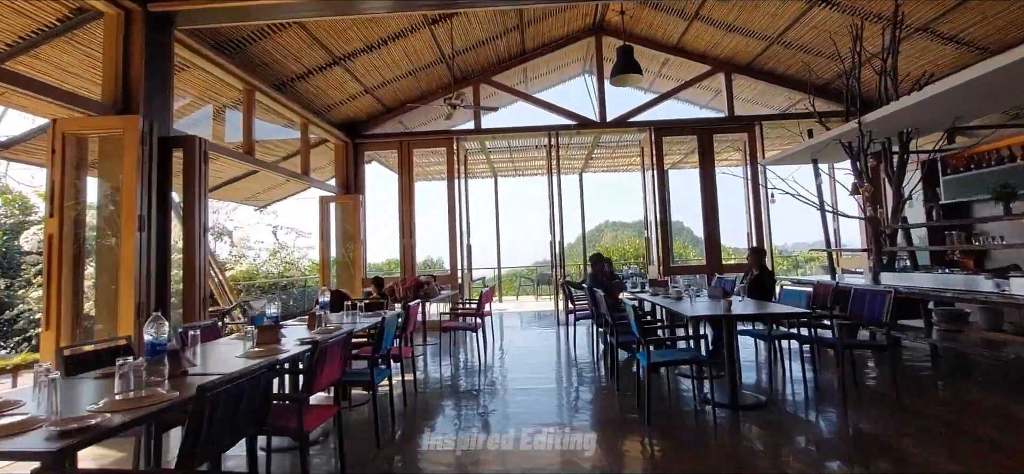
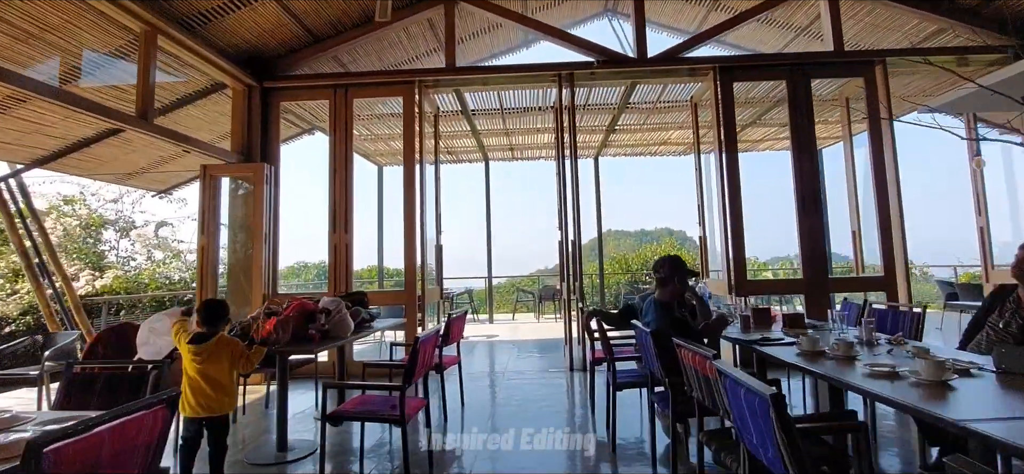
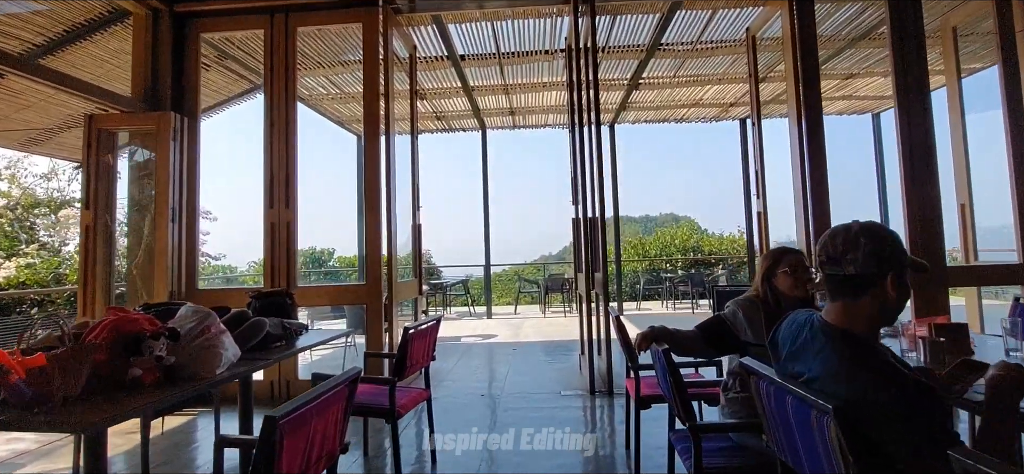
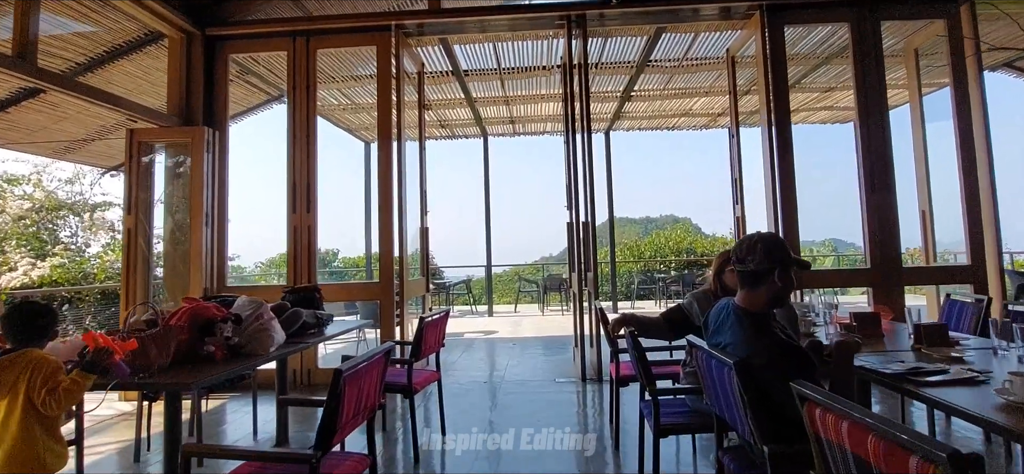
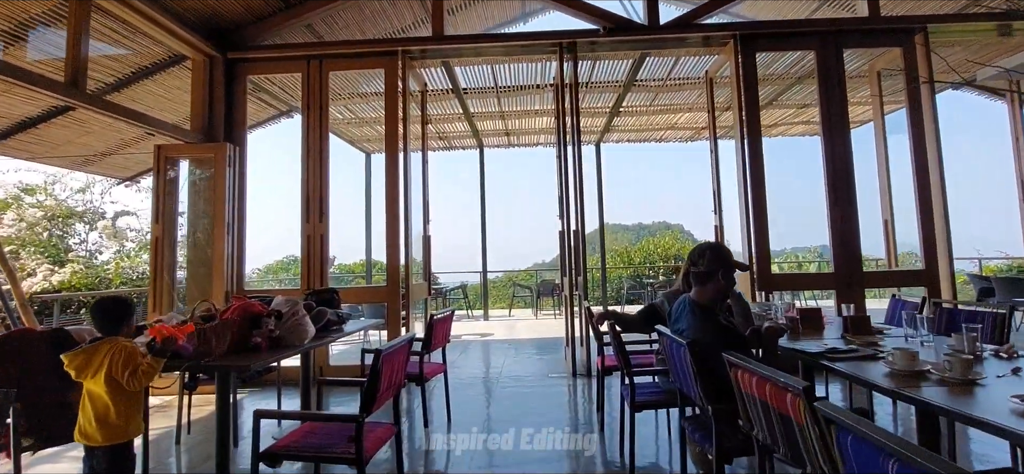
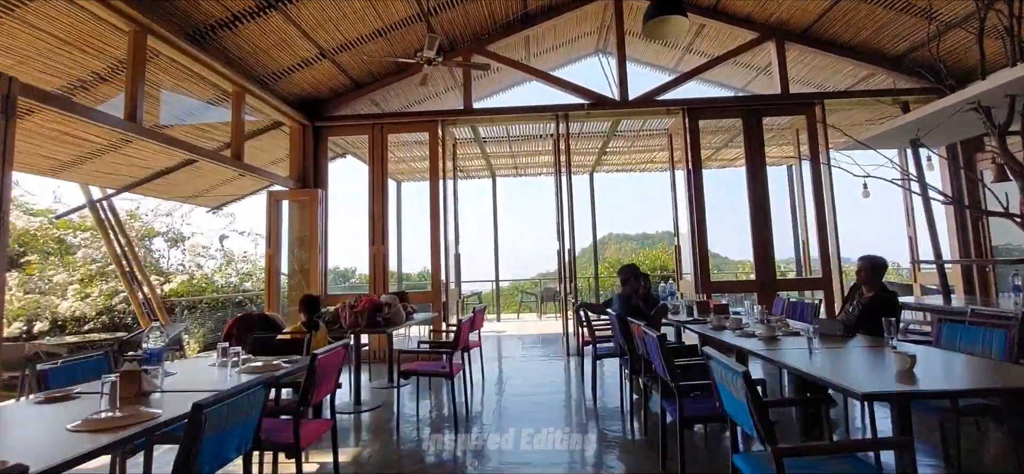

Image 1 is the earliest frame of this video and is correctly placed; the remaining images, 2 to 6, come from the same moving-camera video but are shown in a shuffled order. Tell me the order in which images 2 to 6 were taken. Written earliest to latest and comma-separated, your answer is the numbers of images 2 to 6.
6, 2, 5, 4, 3
